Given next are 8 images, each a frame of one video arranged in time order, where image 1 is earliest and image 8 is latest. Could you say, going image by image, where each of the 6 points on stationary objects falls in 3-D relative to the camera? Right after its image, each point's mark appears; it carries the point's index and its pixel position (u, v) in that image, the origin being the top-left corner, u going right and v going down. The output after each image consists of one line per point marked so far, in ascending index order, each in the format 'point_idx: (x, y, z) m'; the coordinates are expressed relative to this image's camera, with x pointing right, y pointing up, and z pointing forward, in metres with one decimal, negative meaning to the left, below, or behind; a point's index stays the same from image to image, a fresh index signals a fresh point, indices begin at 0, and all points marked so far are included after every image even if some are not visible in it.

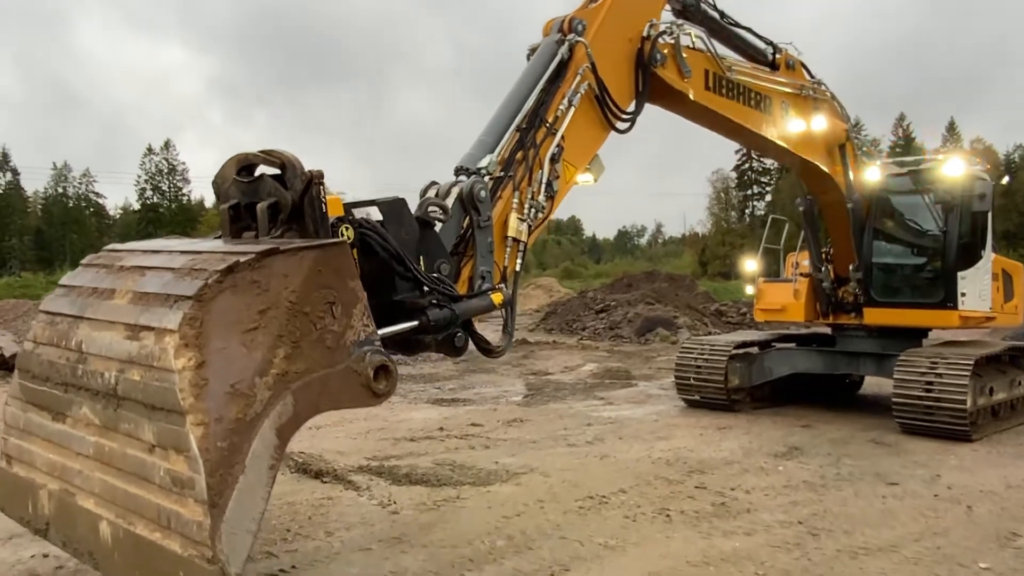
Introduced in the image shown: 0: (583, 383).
0: (+0.7, -1.0, +7.7) m
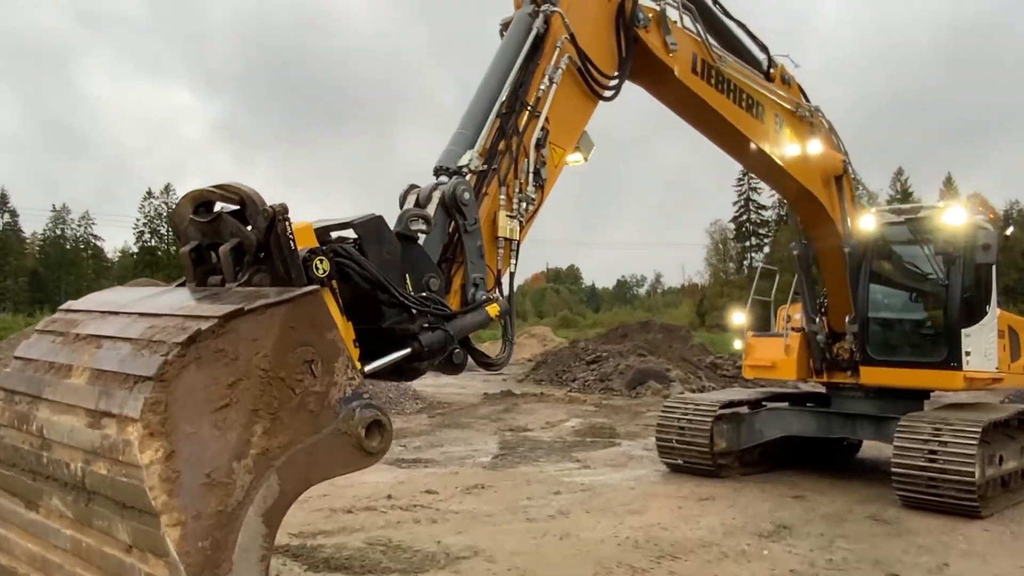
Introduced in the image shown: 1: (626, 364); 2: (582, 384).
0: (+0.5, -1.5, +7.2) m
1: (+1.4, -1.0, +9.7) m
2: (+0.9, -1.3, +9.7) m
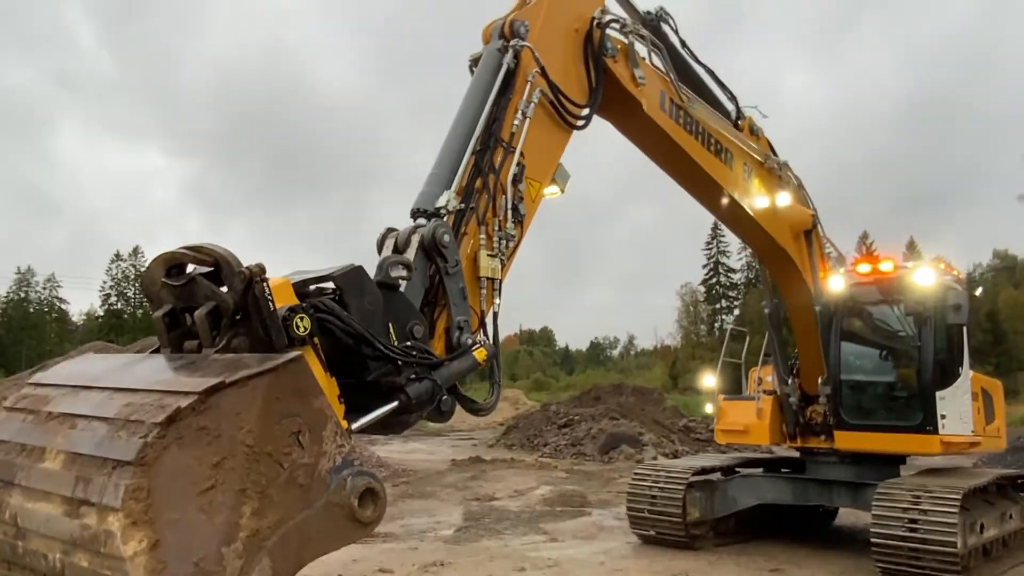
0: (+0.2, -2.1, +6.9) m
1: (+1.1, -1.8, +9.5) m
2: (+0.5, -2.0, +9.5) m
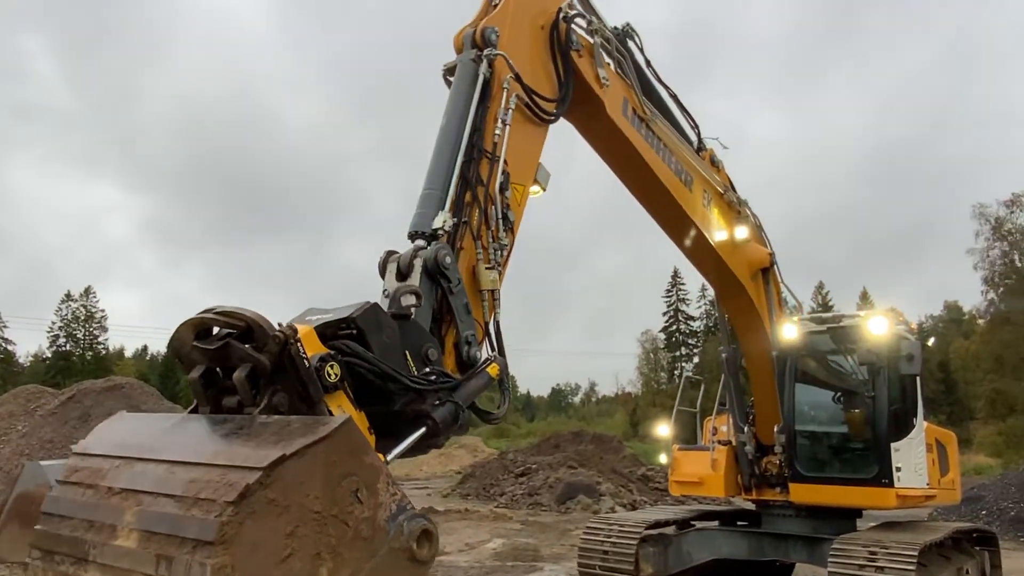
0: (-0.3, -2.5, +6.7) m
1: (+0.6, -2.3, +9.2) m
2: (0.0, -2.6, +9.2) m
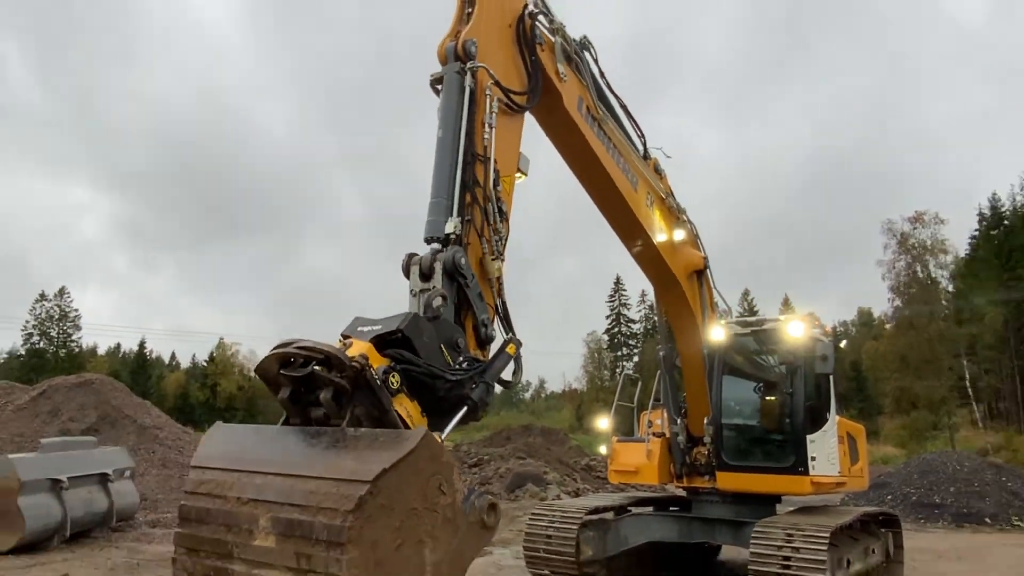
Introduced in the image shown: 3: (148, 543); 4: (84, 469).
0: (-0.7, -2.5, +7.2) m
1: (0.0, -2.4, +9.8) m
2: (-0.5, -2.6, +9.7) m
3: (-4.4, -3.0, +9.0) m
4: (-5.3, -2.2, +9.1) m
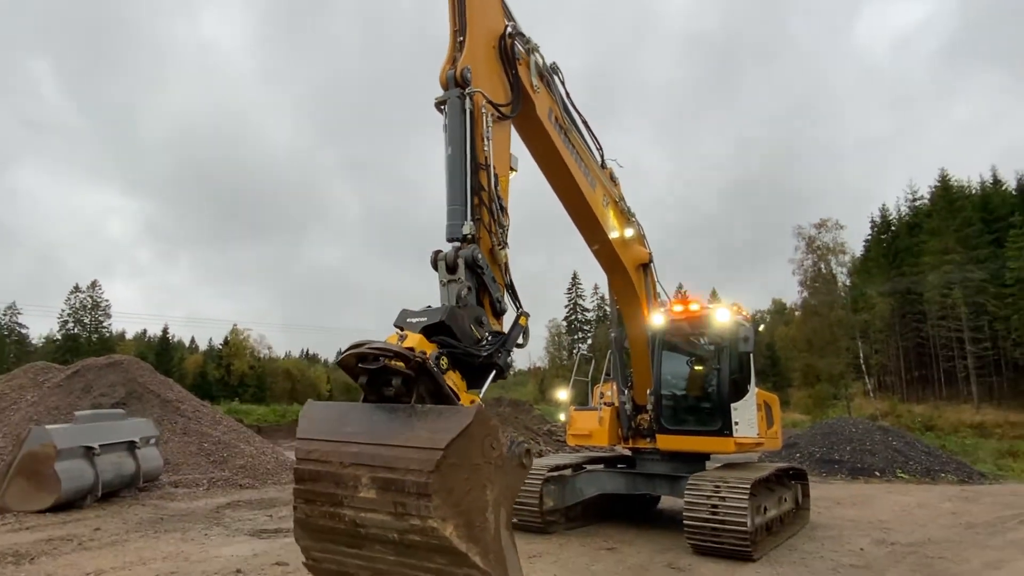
0: (-1.0, -2.4, +8.5) m
1: (-0.3, -2.2, +11.1) m
2: (-0.8, -2.5, +11.0) m
3: (-4.7, -2.9, +10.3) m
4: (-5.6, -2.1, +10.5) m
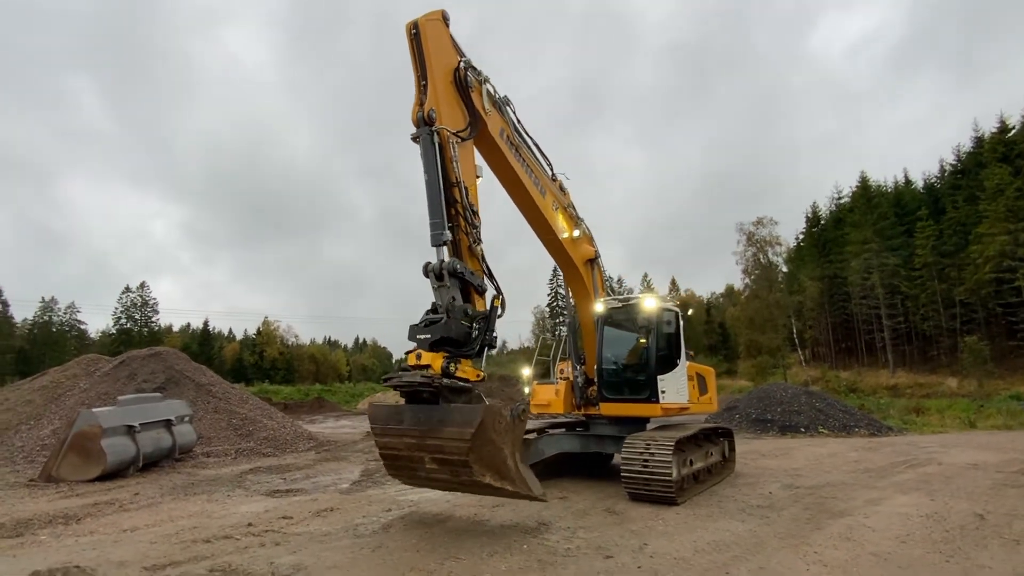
0: (-1.4, -2.4, +10.0) m
1: (-0.5, -2.1, +12.6) m
2: (-1.0, -2.4, +12.6) m
3: (-4.9, -2.9, +12.1) m
4: (-5.8, -2.1, +12.2) m
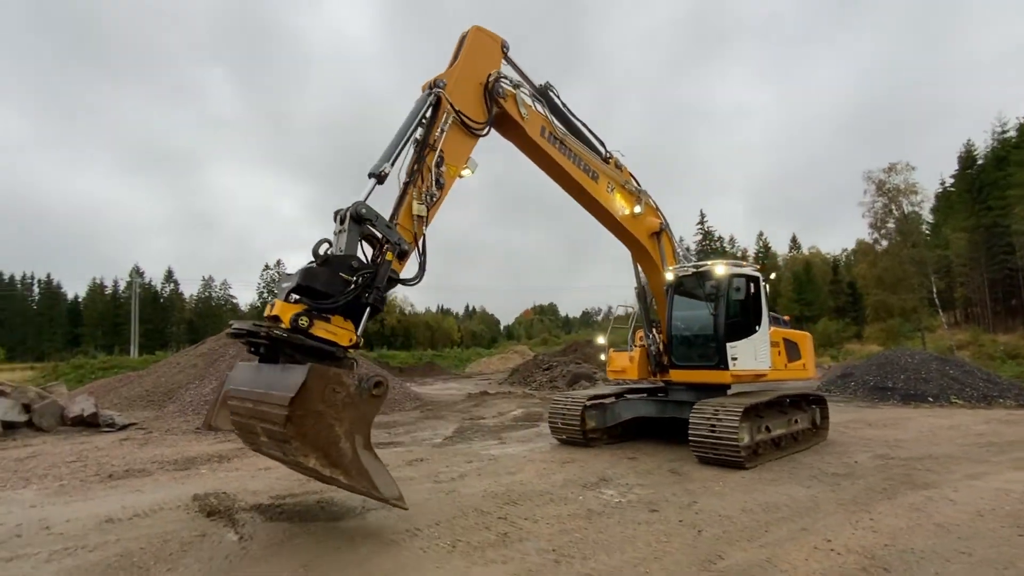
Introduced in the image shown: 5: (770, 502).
0: (-0.3, -1.8, +9.9) m
1: (+1.2, -1.5, +12.1) m
2: (+0.6, -1.8, +12.2) m
3: (-3.2, -2.4, +12.7) m
4: (-4.1, -1.6, +13.1) m
5: (+2.0, -1.7, +5.8) m
